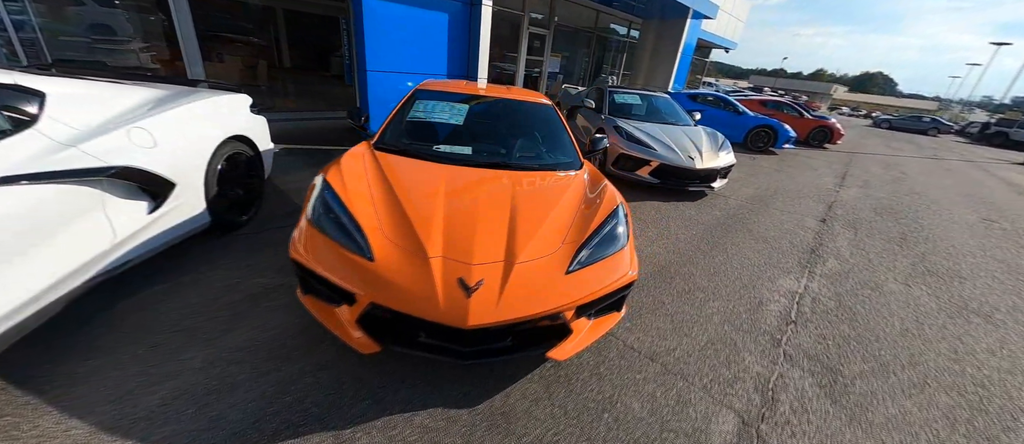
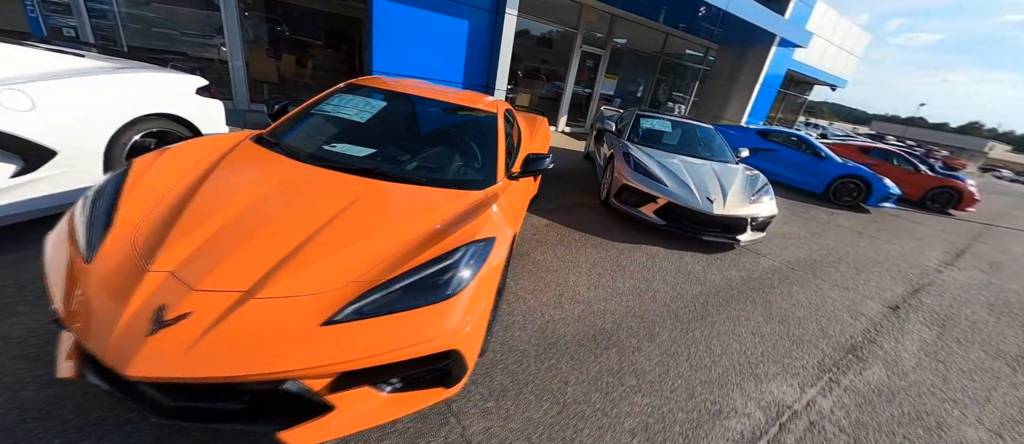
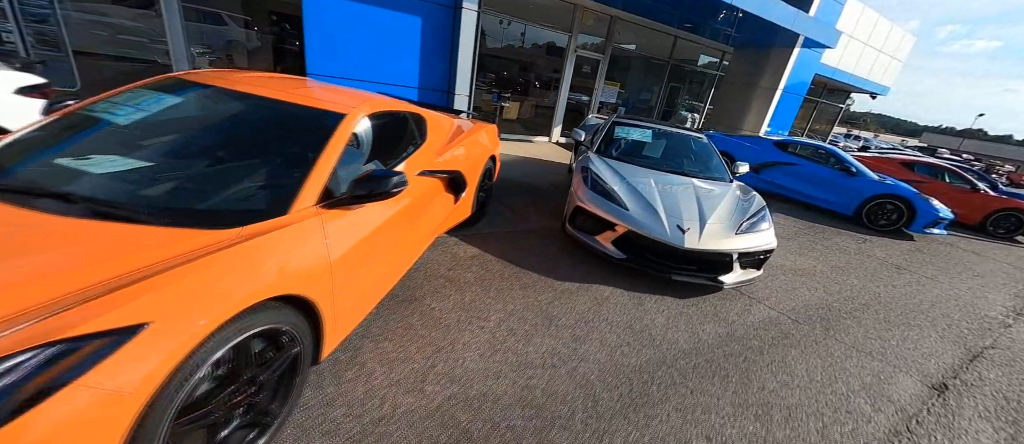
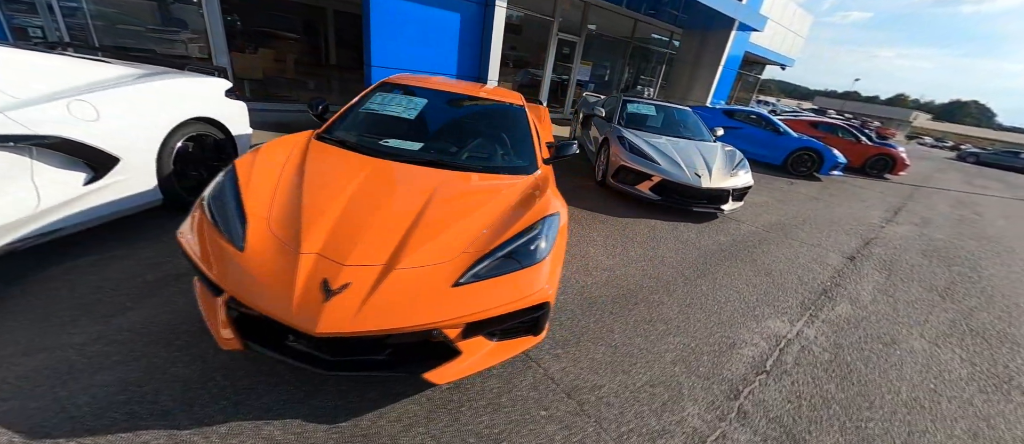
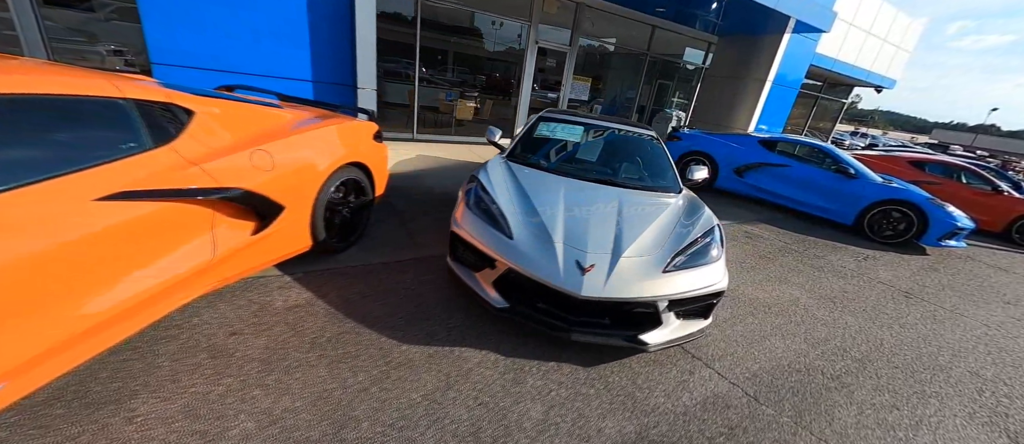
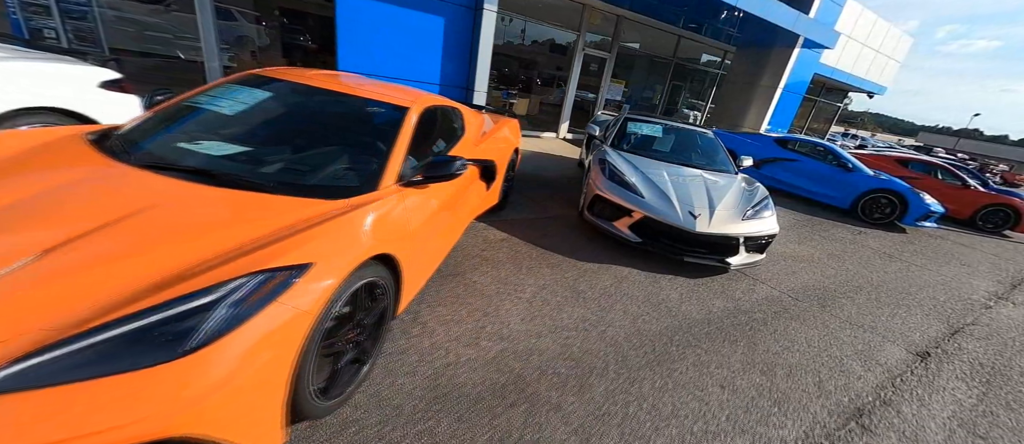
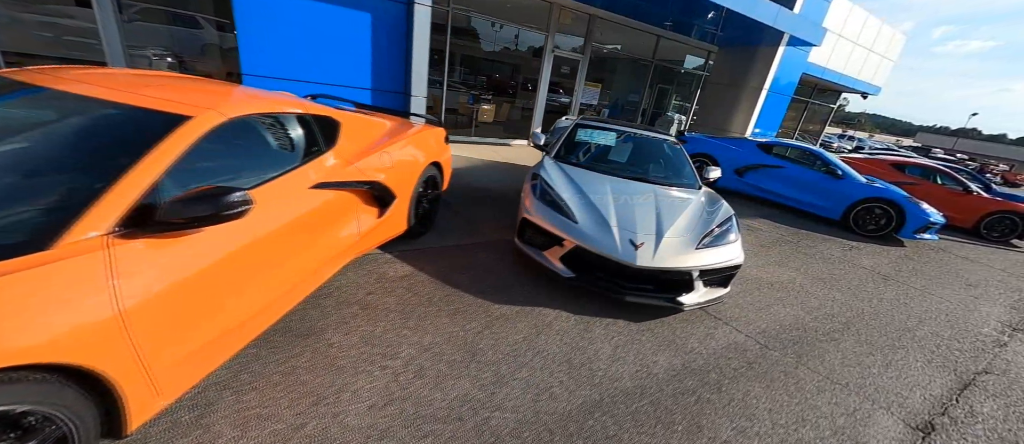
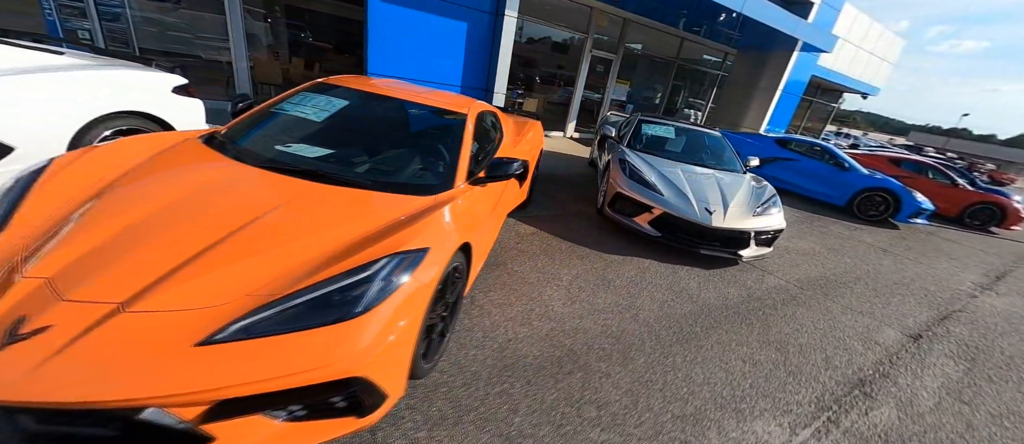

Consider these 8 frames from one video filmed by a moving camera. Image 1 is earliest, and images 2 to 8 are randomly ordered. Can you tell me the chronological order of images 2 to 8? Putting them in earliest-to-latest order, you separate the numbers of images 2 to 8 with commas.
4, 2, 8, 6, 3, 7, 5
